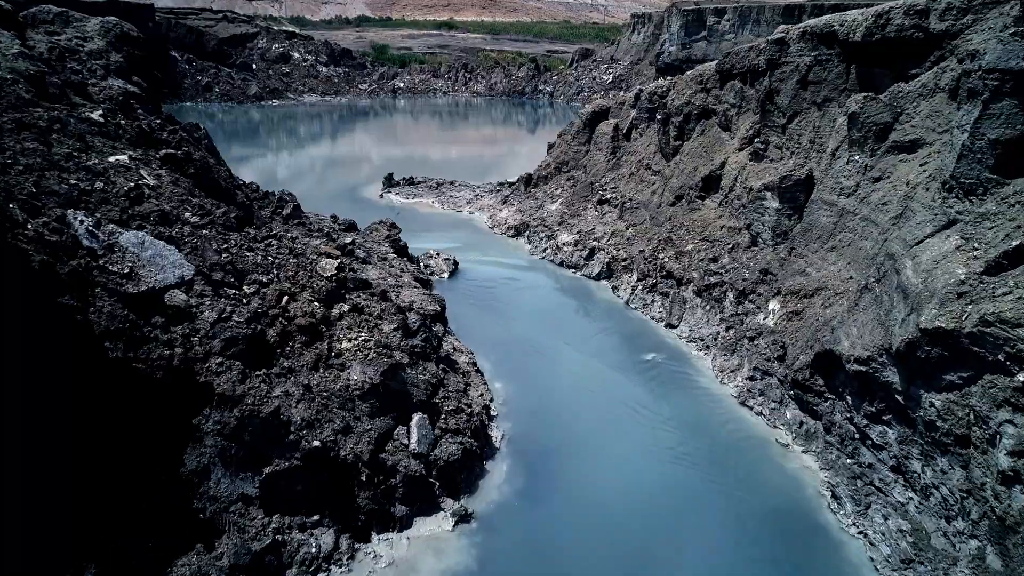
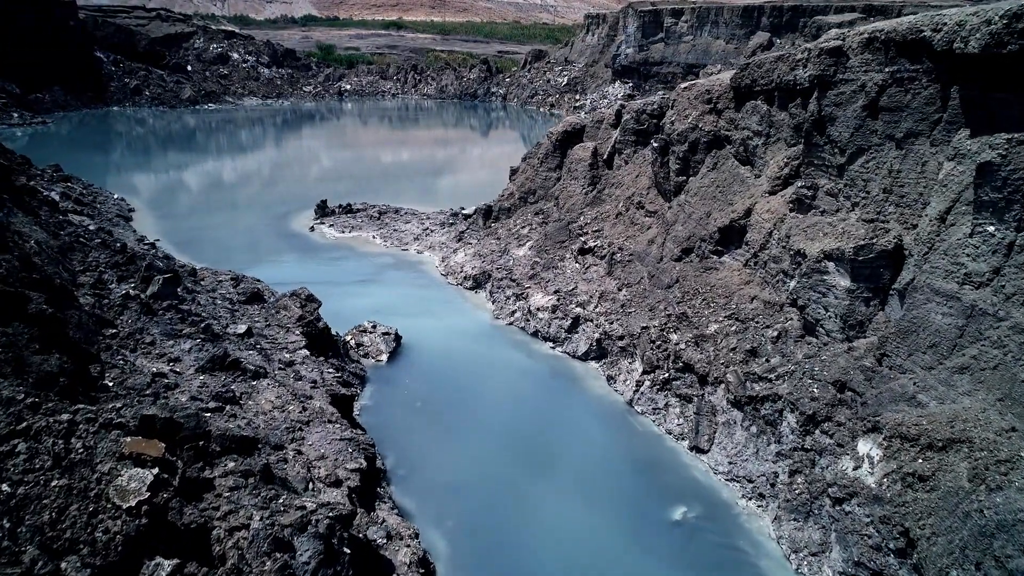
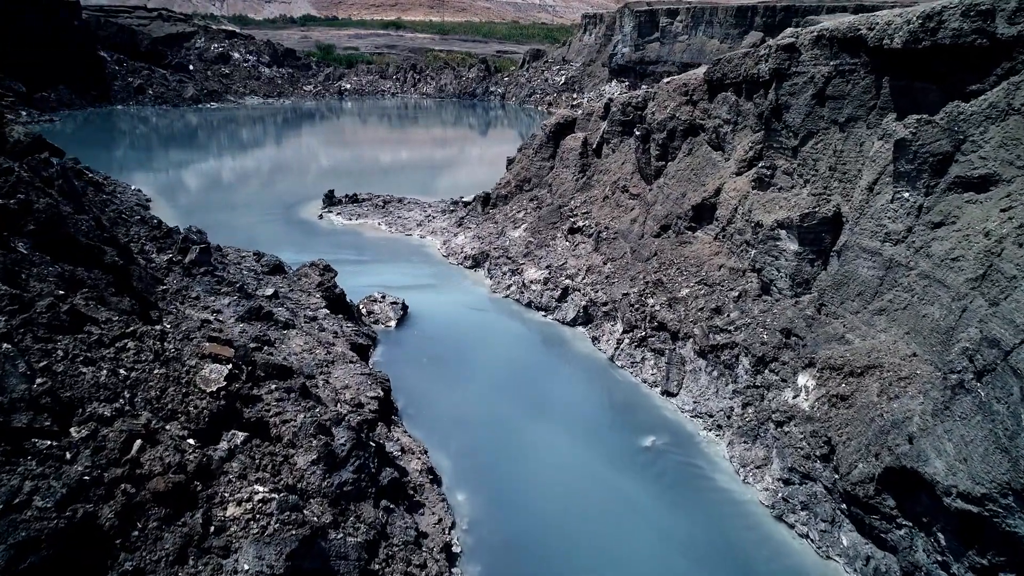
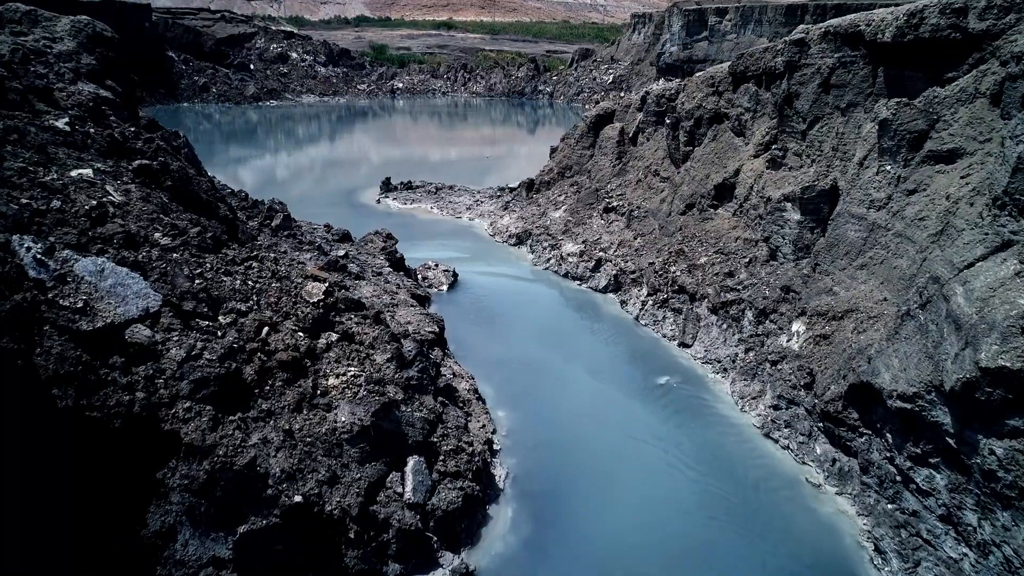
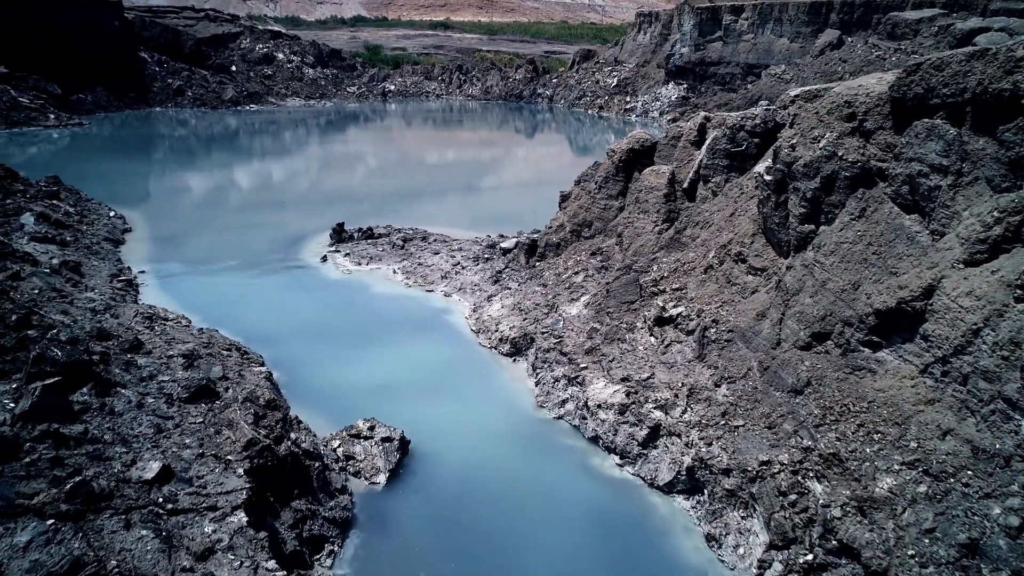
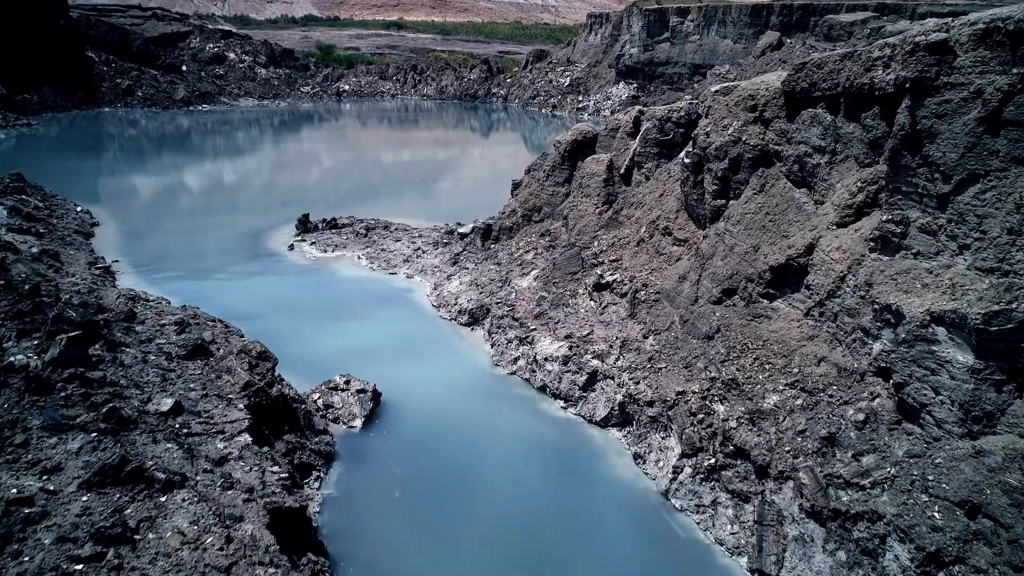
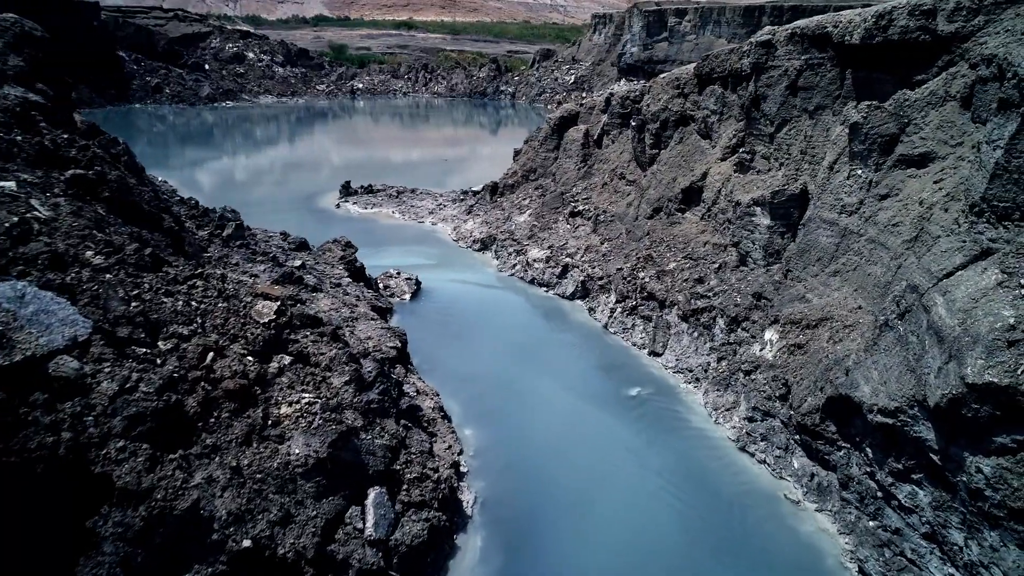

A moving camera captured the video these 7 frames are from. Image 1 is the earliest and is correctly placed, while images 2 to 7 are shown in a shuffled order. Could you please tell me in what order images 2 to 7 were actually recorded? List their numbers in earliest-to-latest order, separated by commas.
4, 7, 3, 2, 6, 5
